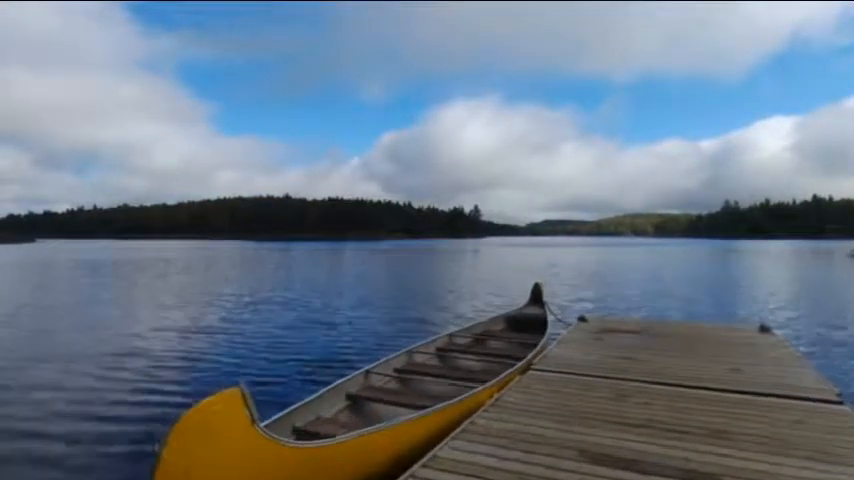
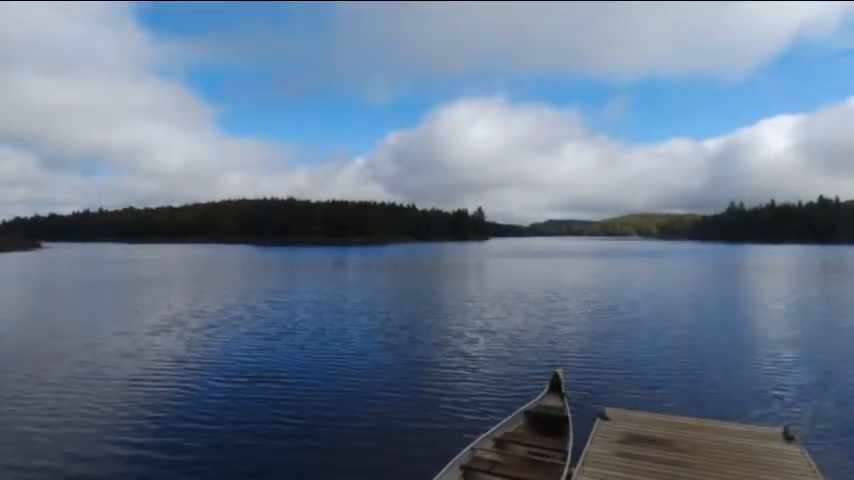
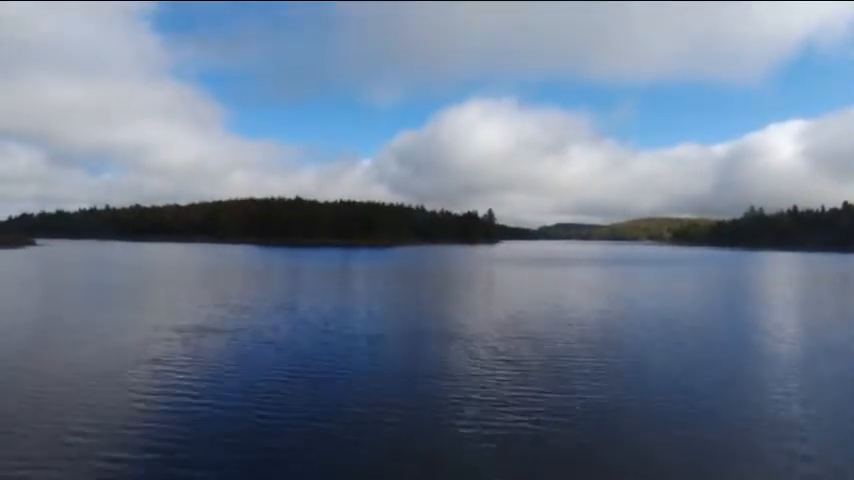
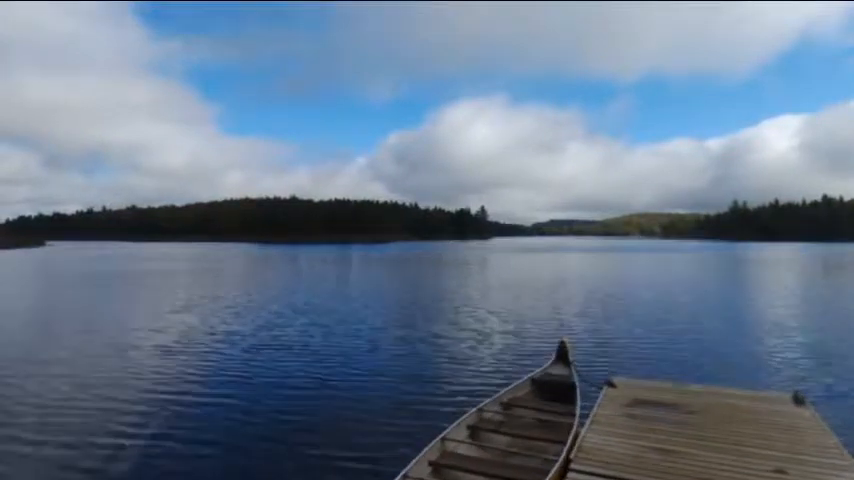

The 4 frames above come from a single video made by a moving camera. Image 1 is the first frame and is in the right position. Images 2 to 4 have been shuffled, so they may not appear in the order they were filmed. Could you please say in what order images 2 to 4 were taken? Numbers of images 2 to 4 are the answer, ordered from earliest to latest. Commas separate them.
4, 2, 3
